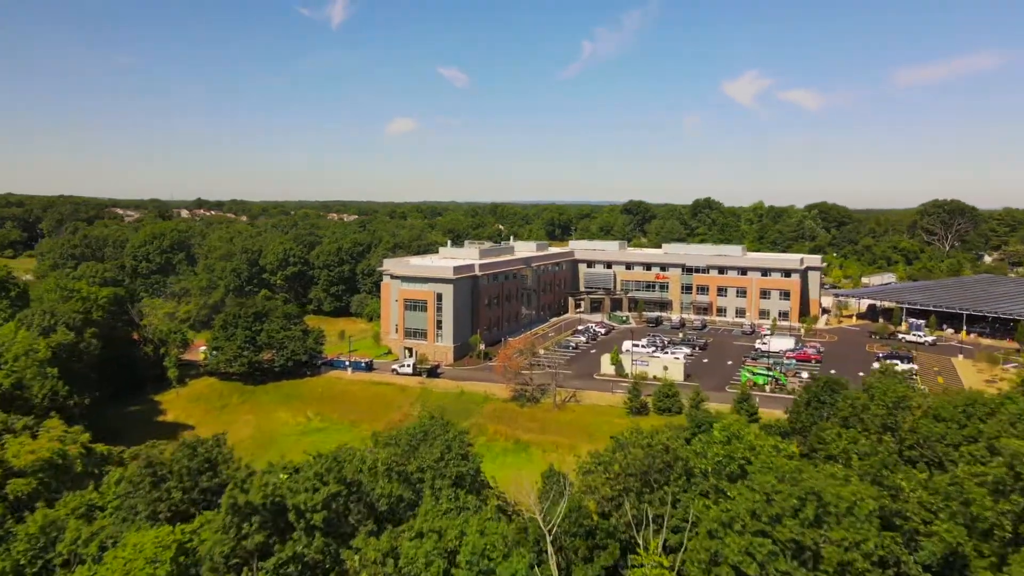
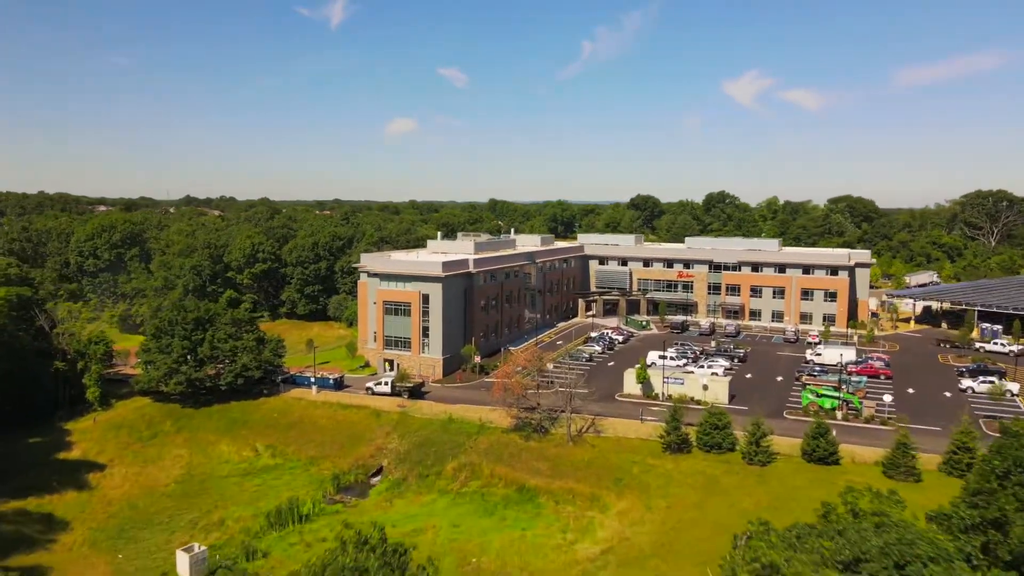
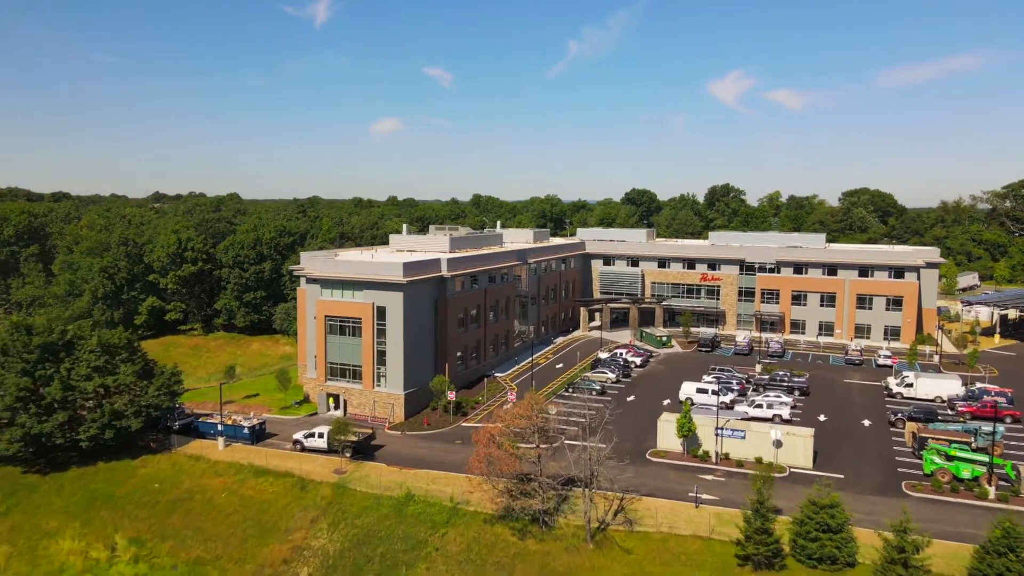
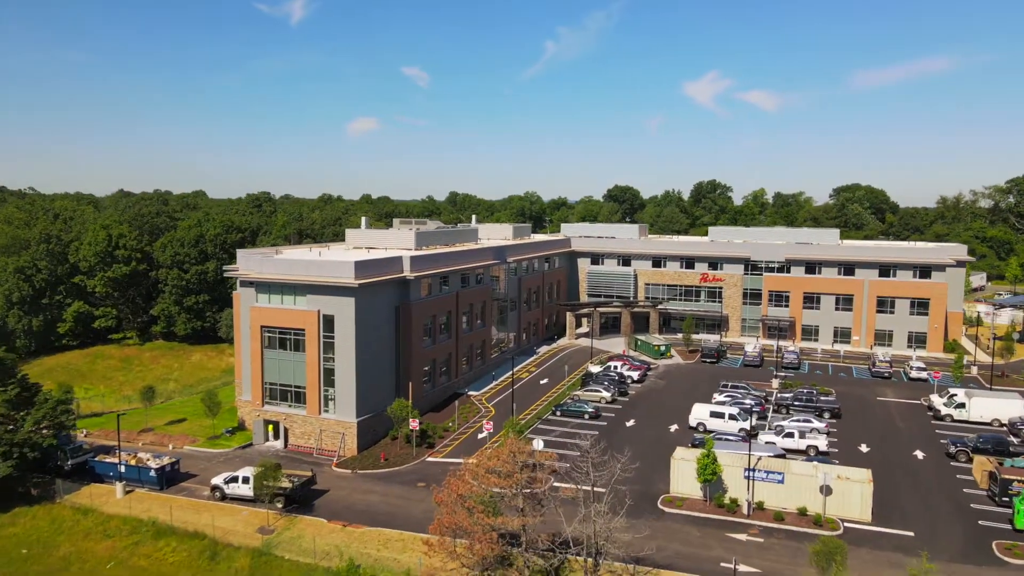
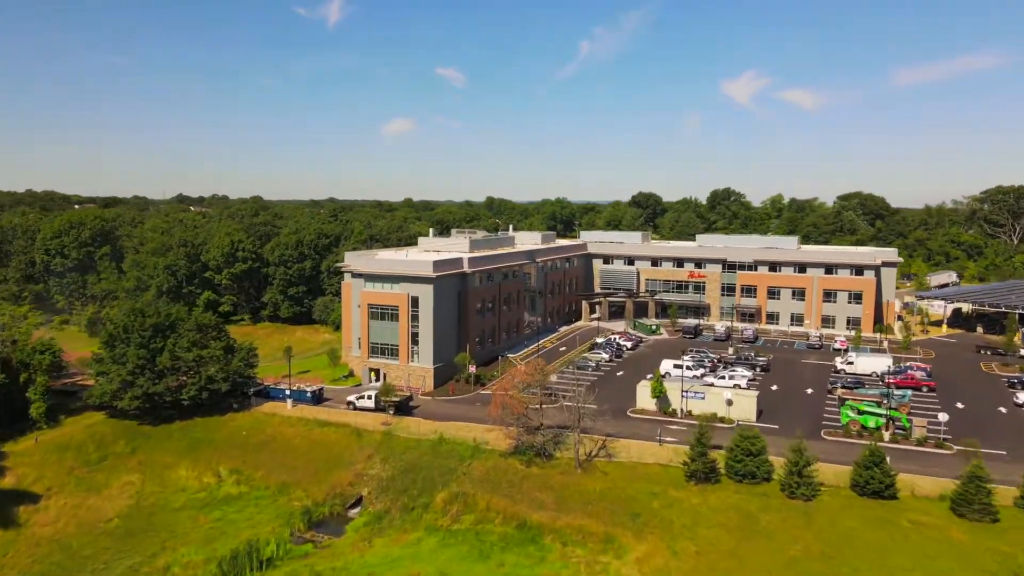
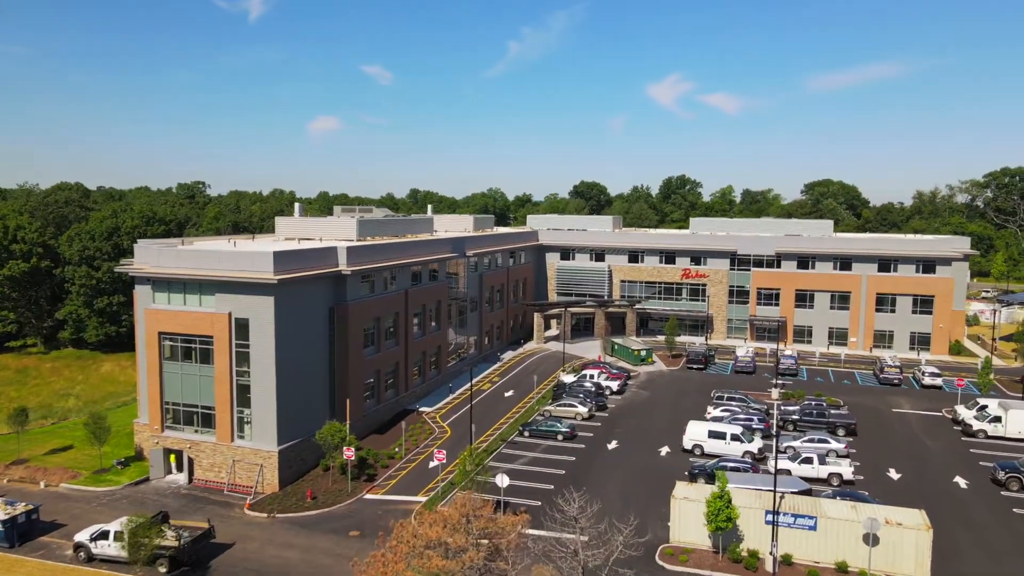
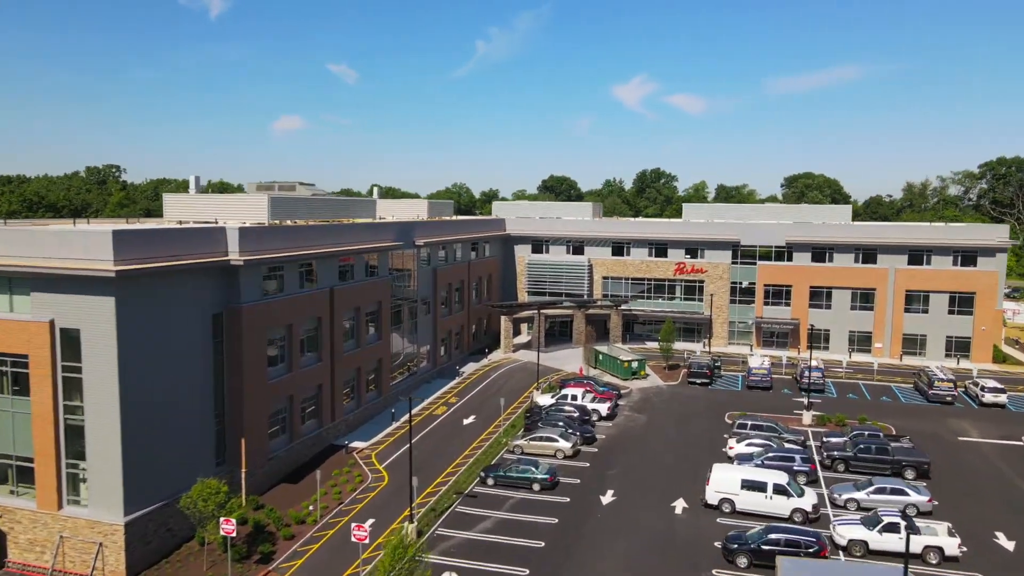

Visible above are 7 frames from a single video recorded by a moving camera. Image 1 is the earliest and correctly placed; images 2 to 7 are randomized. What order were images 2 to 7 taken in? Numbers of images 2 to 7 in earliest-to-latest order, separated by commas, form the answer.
2, 5, 3, 4, 6, 7
